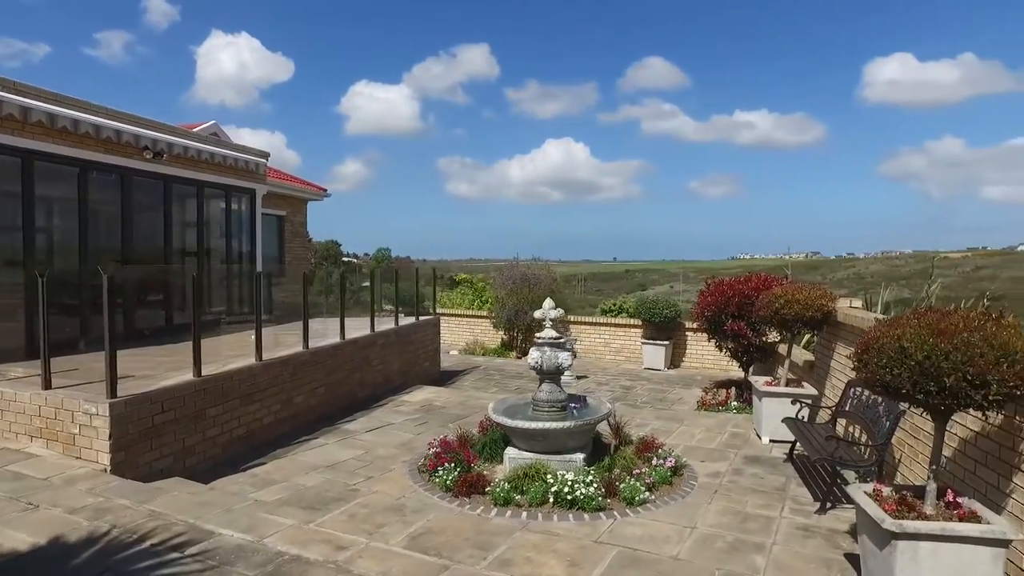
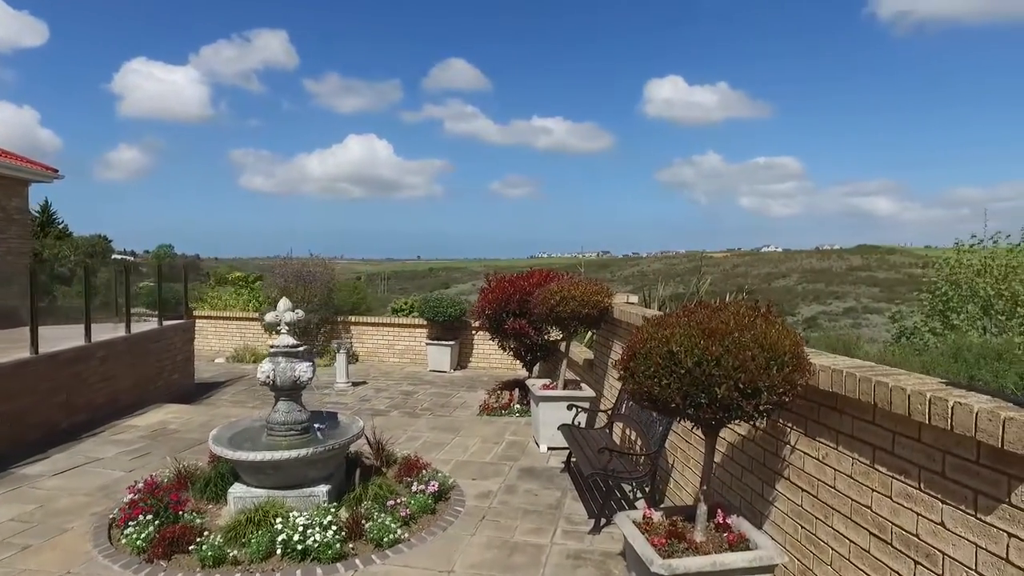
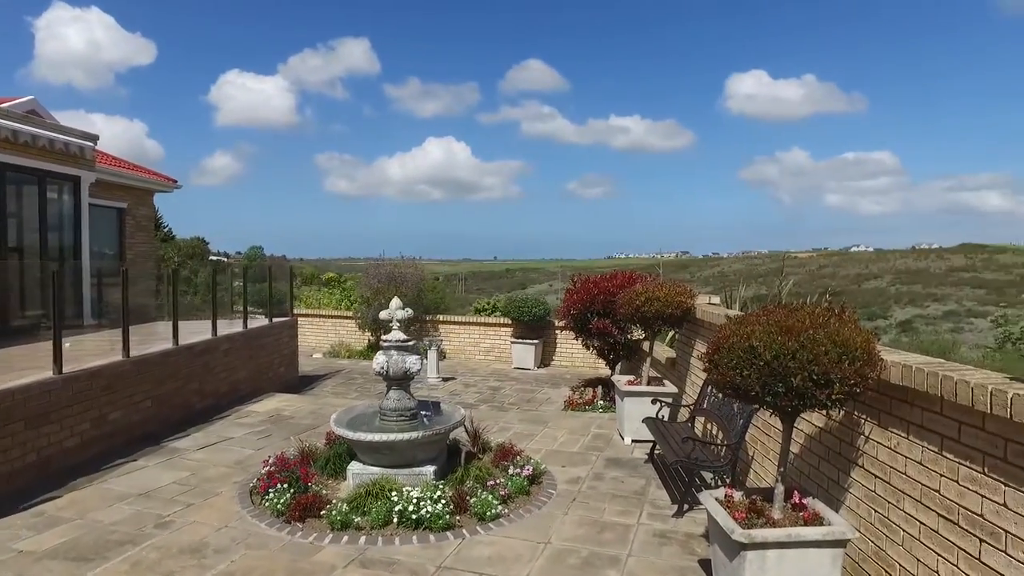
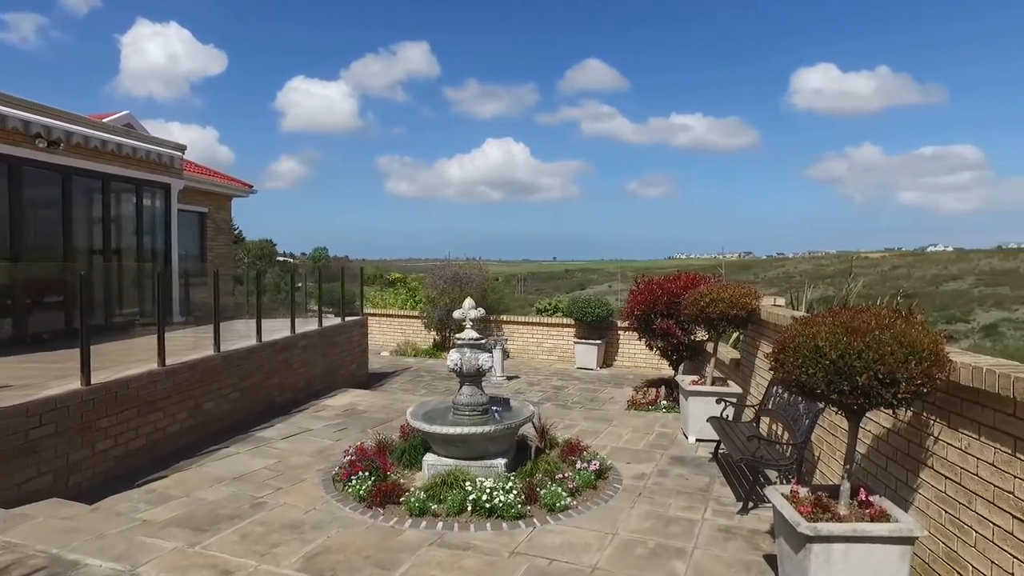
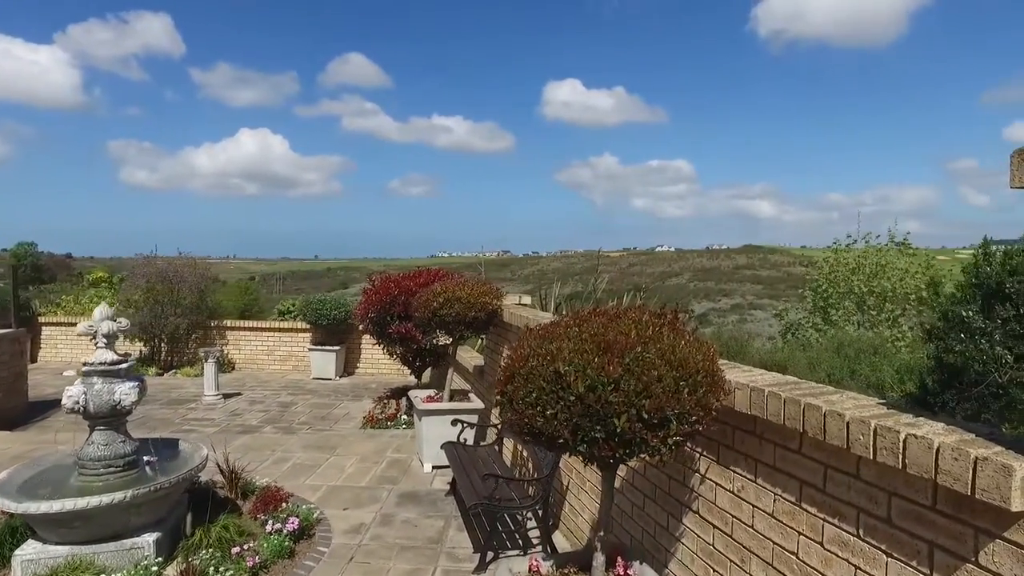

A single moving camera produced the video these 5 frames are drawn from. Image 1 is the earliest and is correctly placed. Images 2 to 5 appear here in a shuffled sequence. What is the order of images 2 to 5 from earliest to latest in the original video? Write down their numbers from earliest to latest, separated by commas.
4, 3, 2, 5
